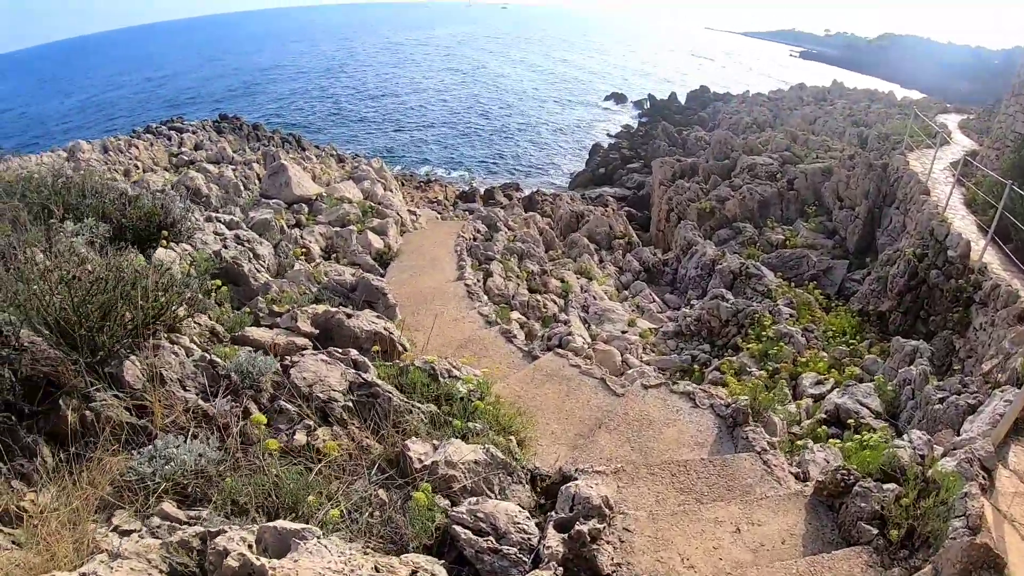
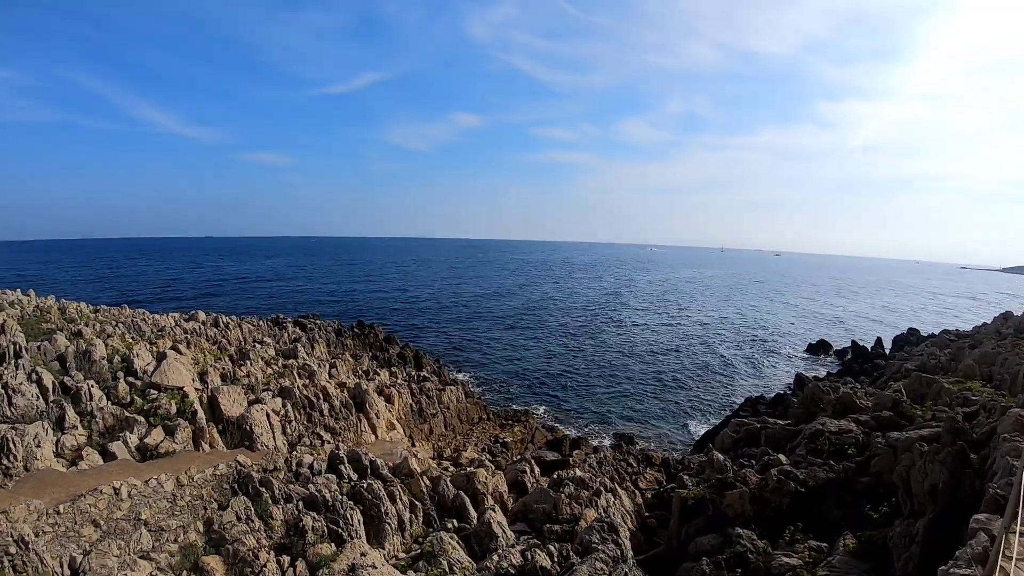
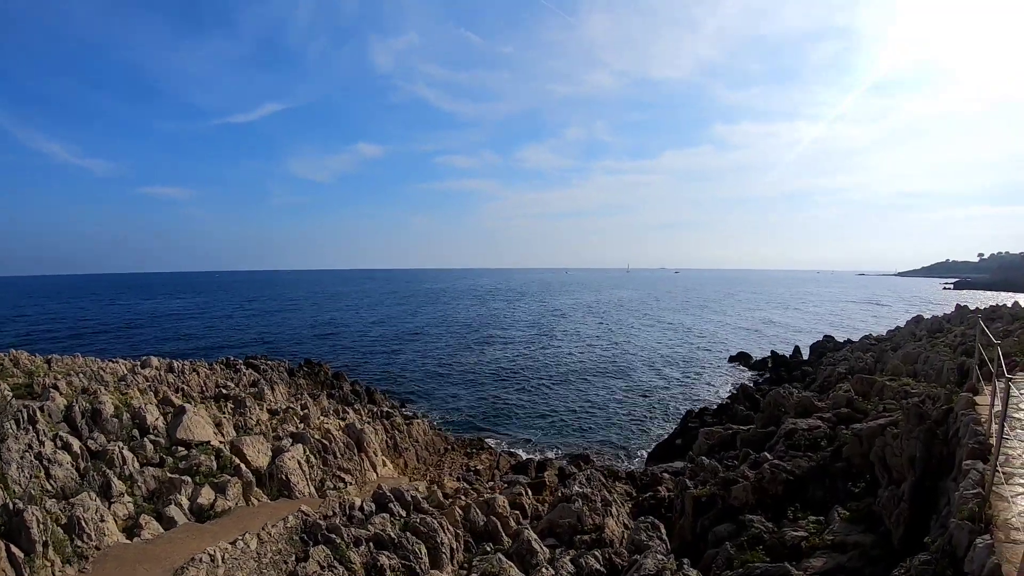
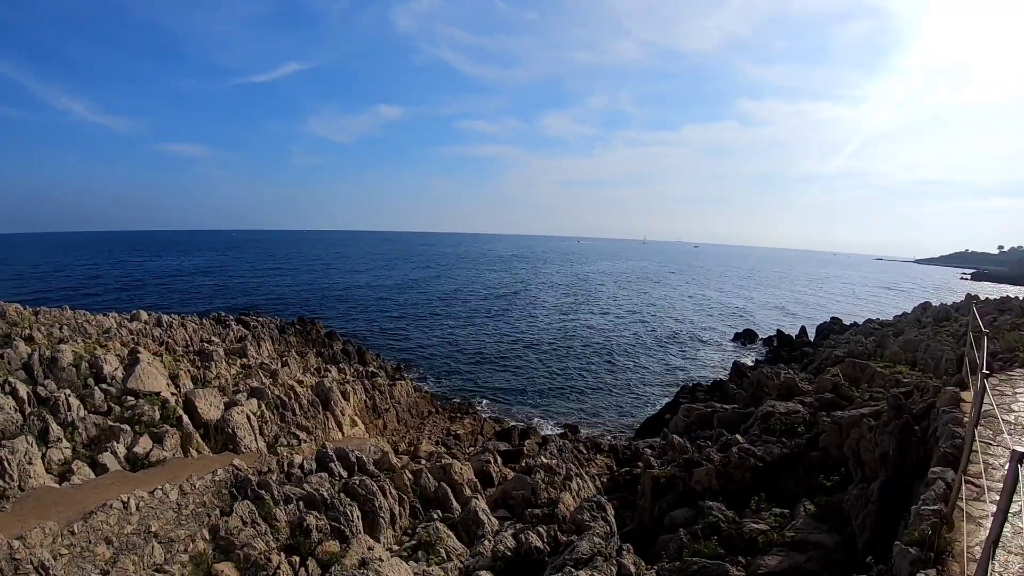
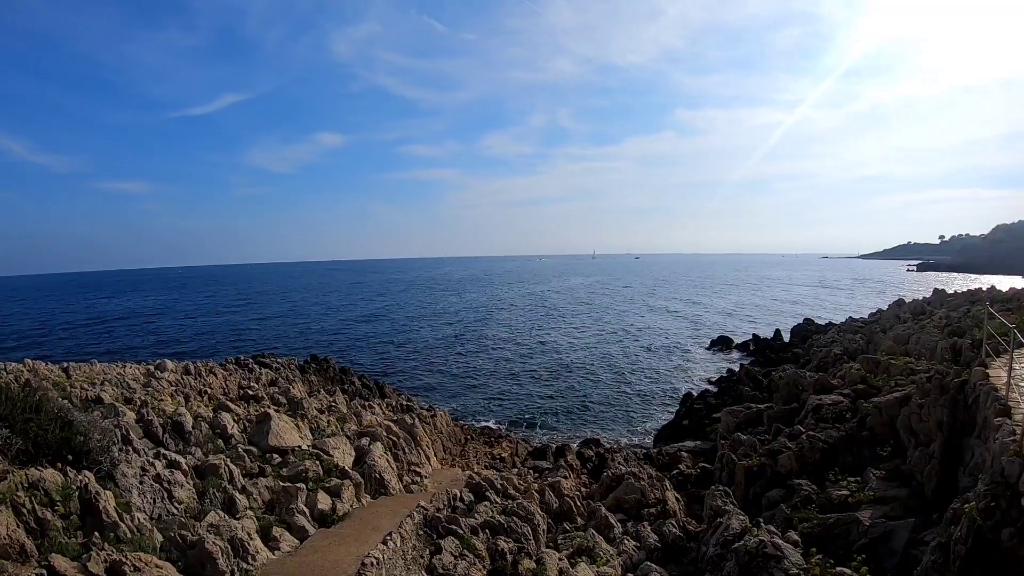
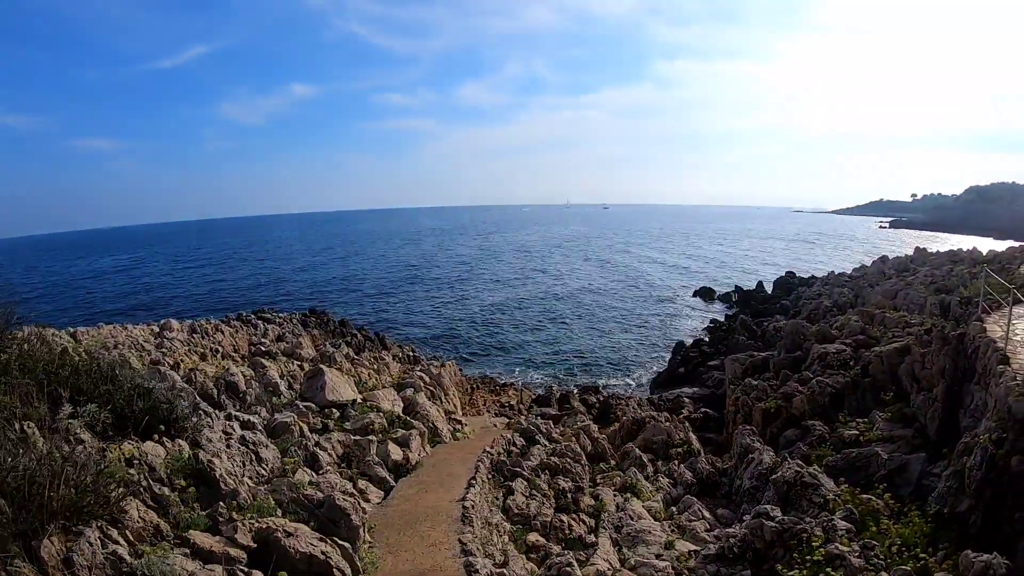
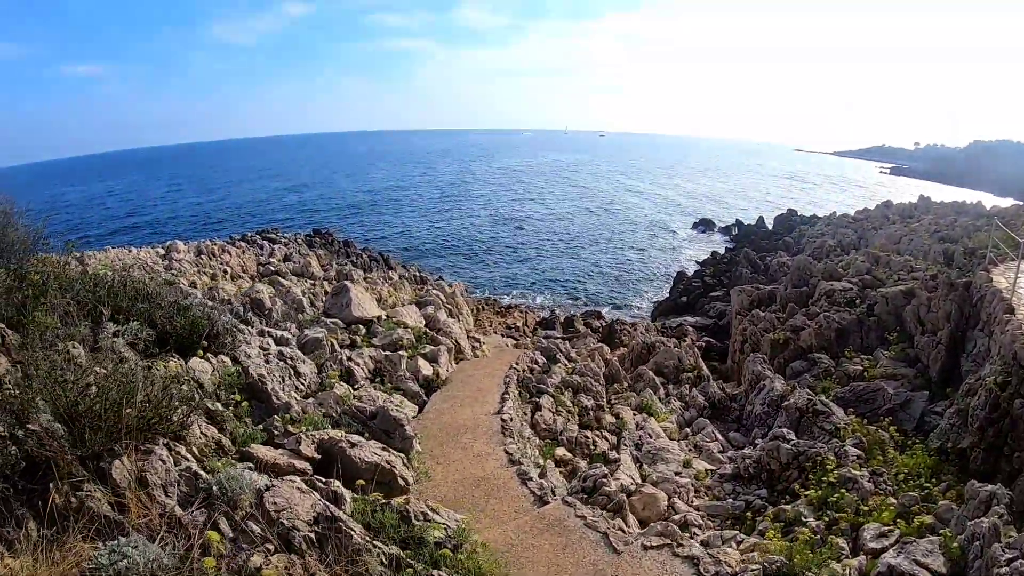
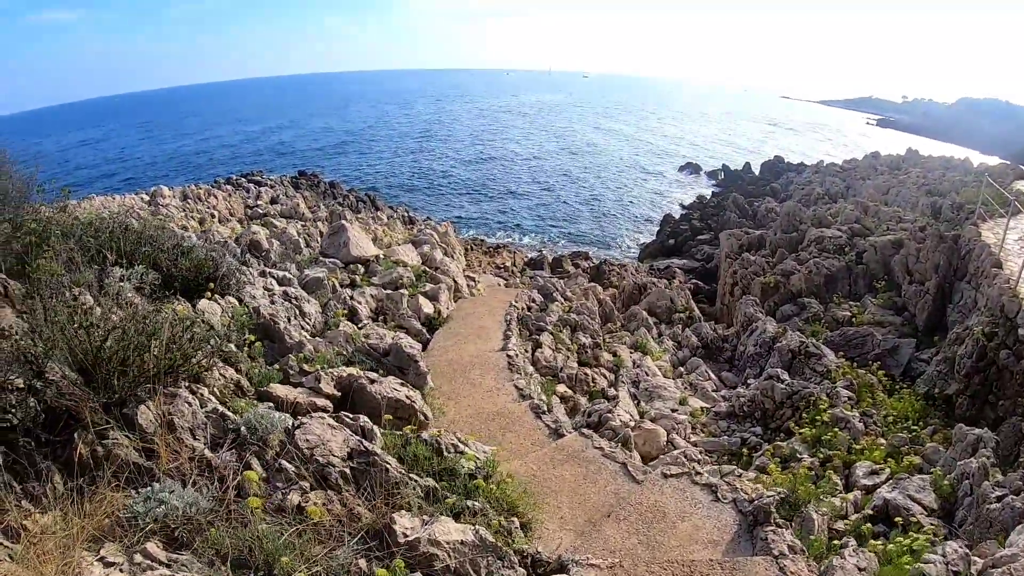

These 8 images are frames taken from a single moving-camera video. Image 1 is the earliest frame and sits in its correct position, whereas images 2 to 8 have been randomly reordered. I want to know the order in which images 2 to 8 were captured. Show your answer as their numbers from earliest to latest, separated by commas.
8, 7, 6, 5, 3, 4, 2
